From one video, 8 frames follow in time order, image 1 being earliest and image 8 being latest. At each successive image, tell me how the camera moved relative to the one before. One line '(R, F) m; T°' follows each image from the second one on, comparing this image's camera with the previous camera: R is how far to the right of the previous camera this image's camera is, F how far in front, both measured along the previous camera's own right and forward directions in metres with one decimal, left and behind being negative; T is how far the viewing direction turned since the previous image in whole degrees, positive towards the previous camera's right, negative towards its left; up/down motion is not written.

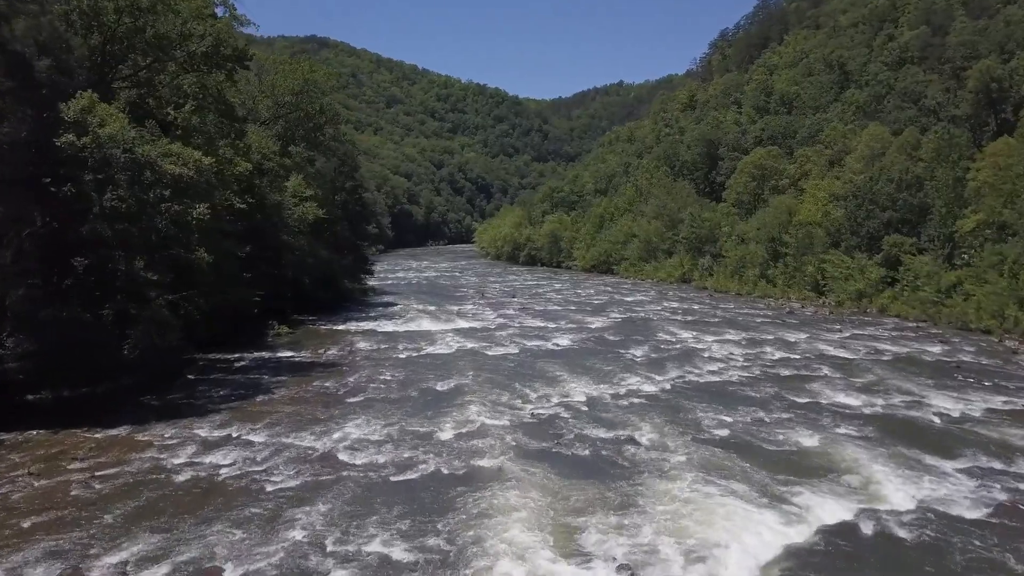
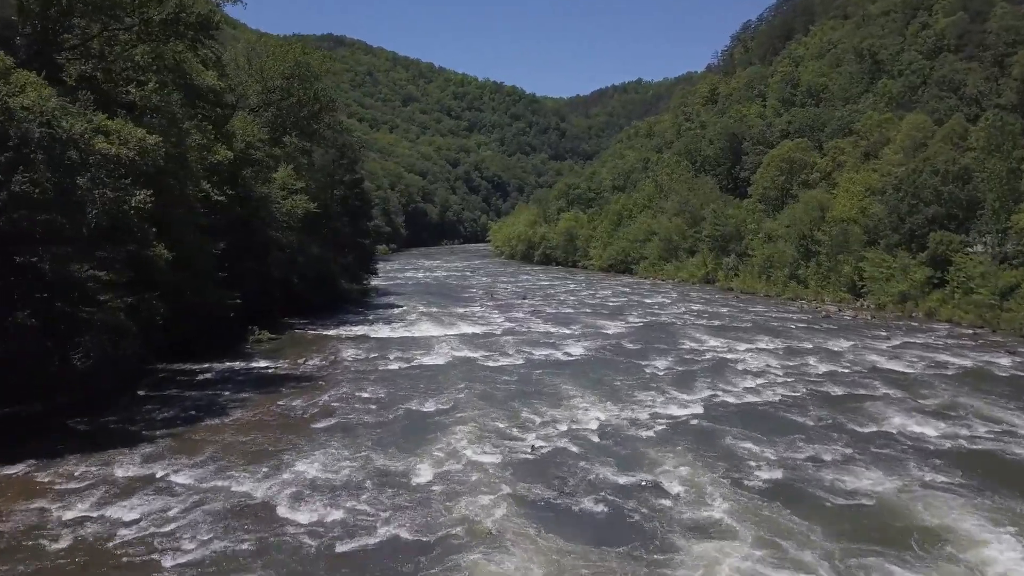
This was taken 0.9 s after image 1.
(+0.3, +3.0) m; -1°
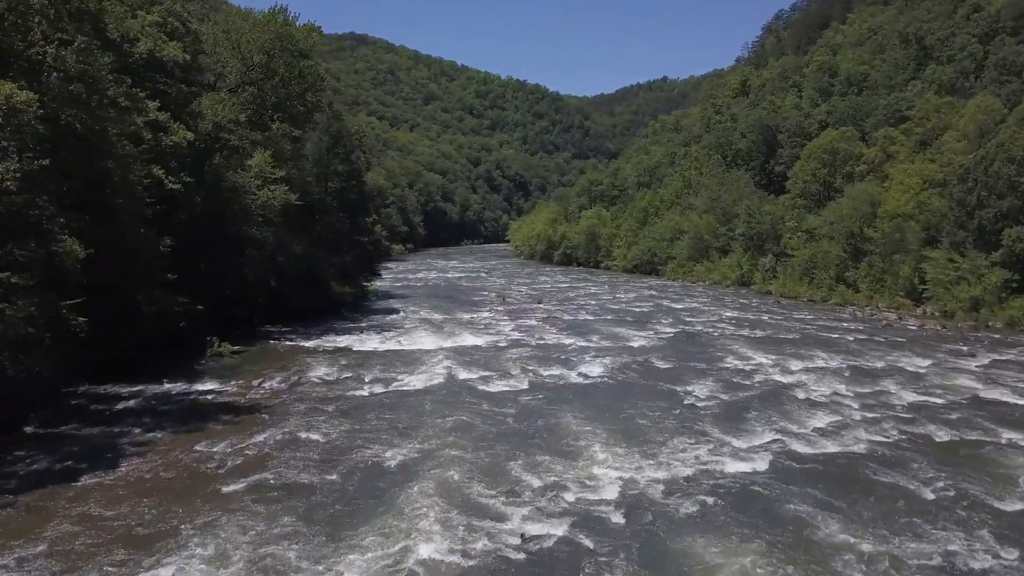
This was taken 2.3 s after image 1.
(+0.5, +4.2) m; -2°
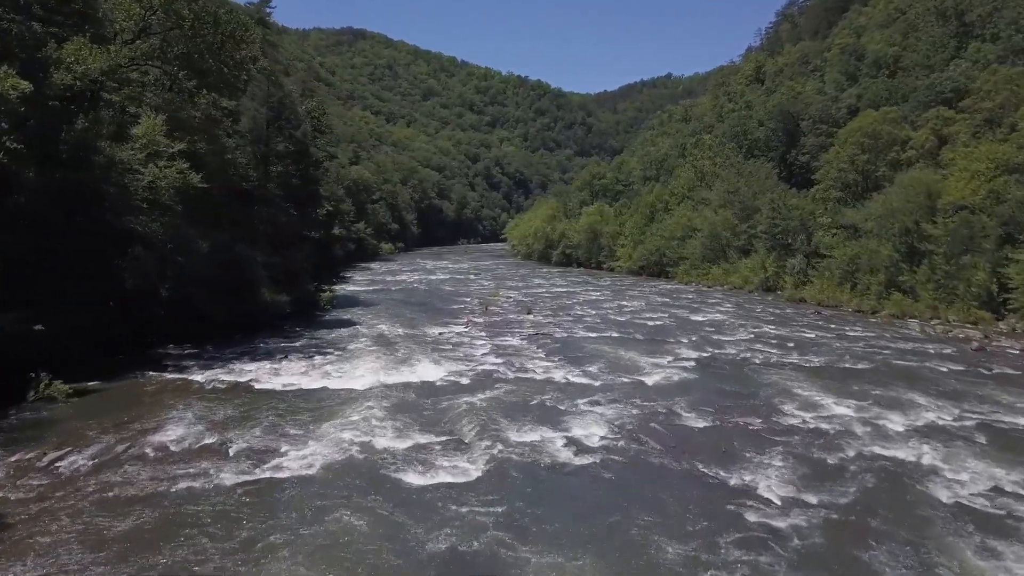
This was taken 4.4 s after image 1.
(+0.7, +6.7) m; 0°
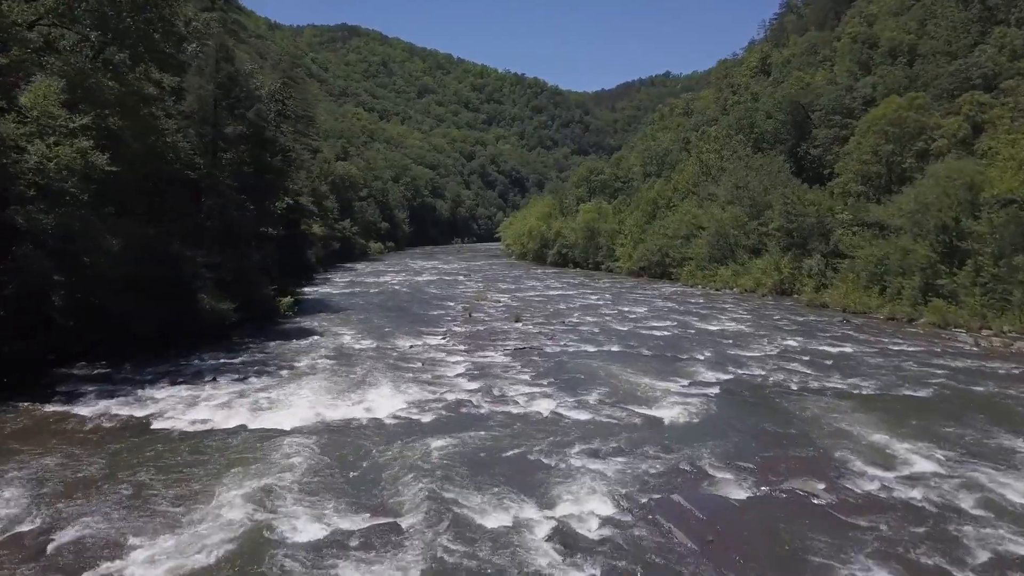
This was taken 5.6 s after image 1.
(+0.4, +3.9) m; 0°
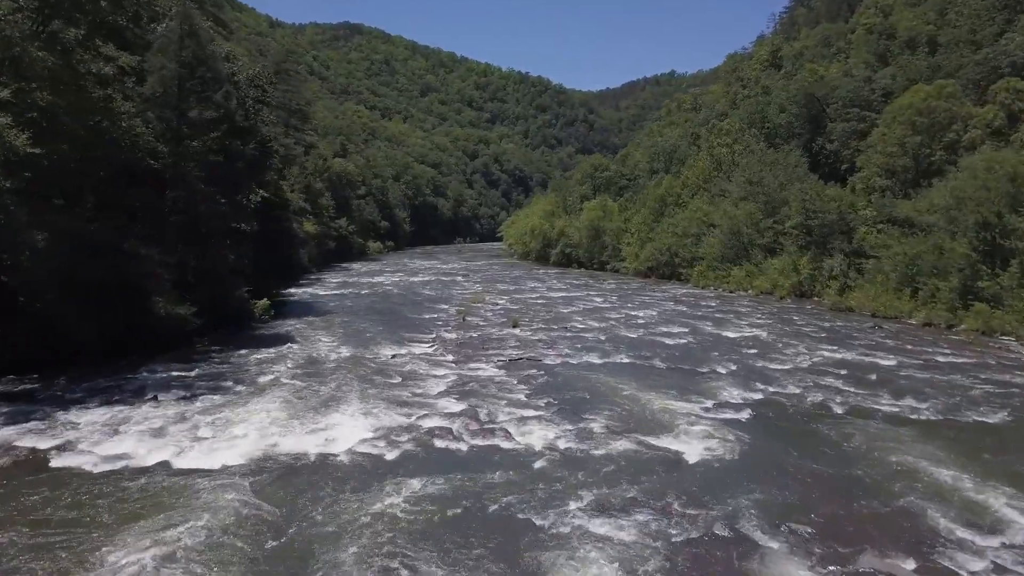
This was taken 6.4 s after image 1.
(+0.2, +2.5) m; 0°
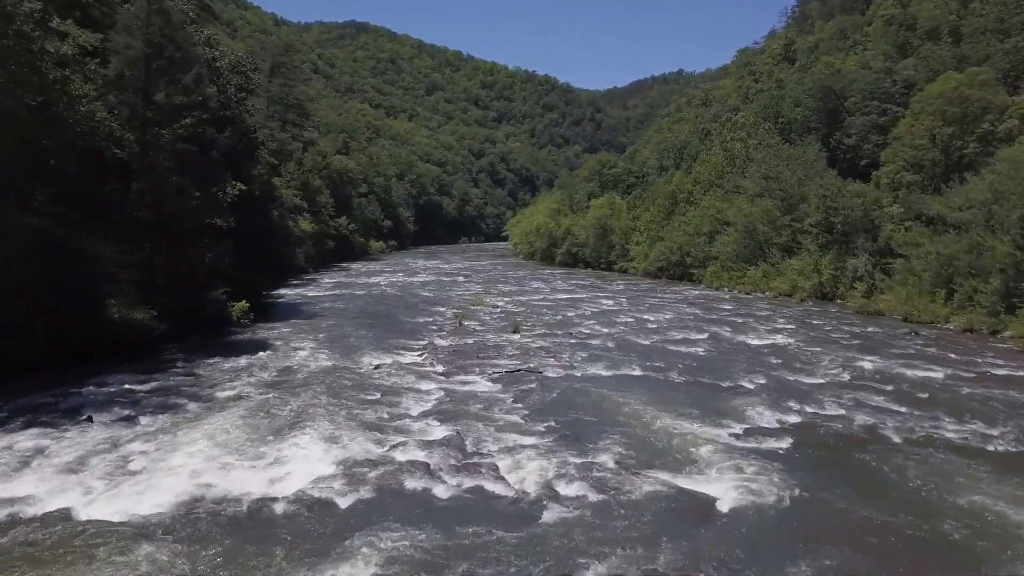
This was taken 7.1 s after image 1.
(+0.2, +2.2) m; 0°
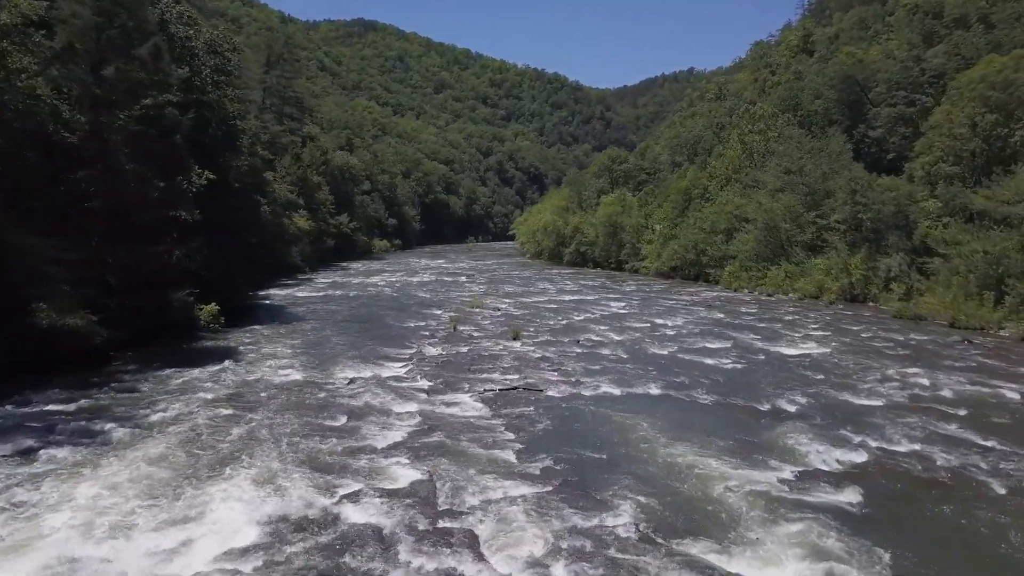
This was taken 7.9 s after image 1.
(+0.2, +2.5) m; -1°
